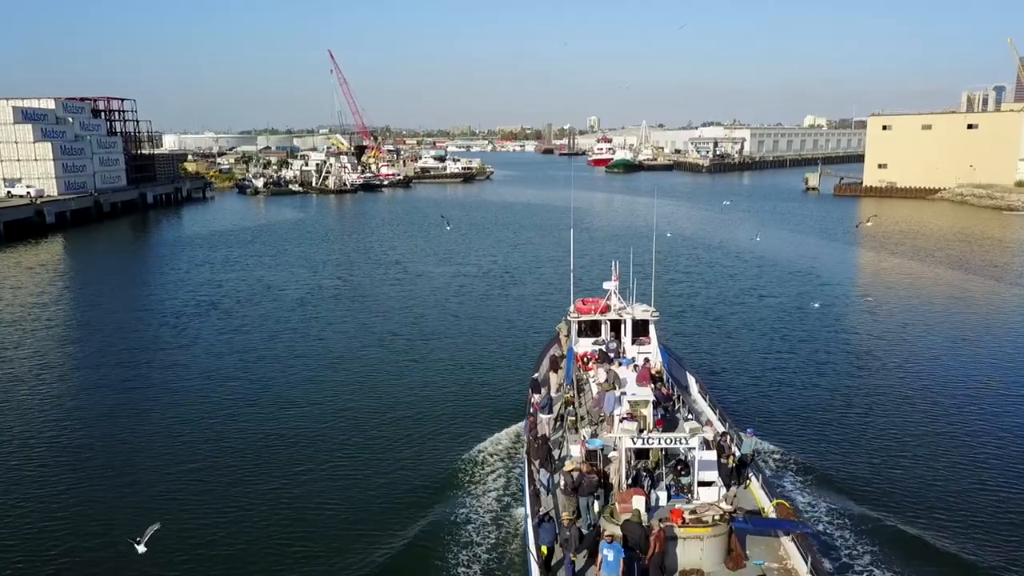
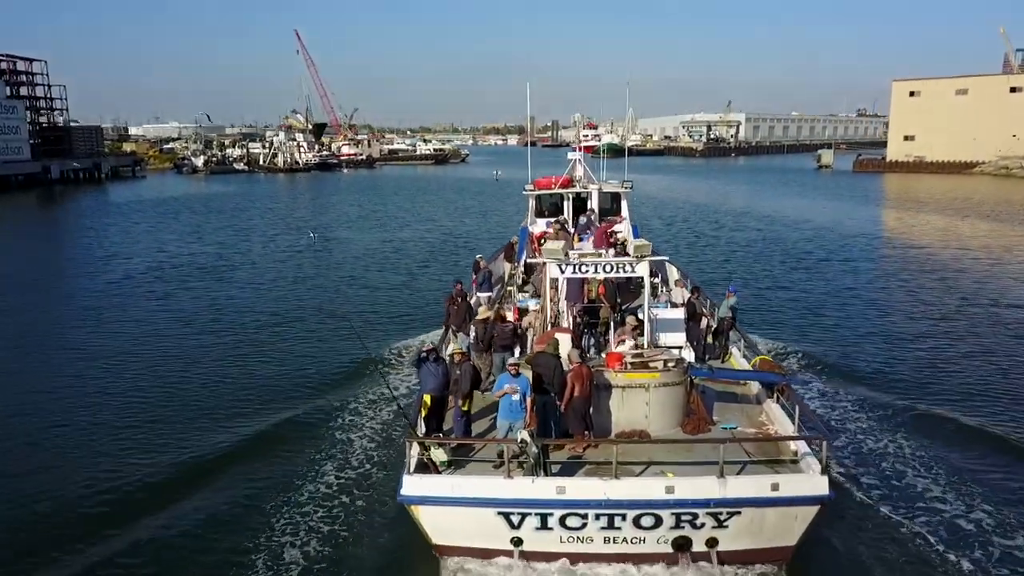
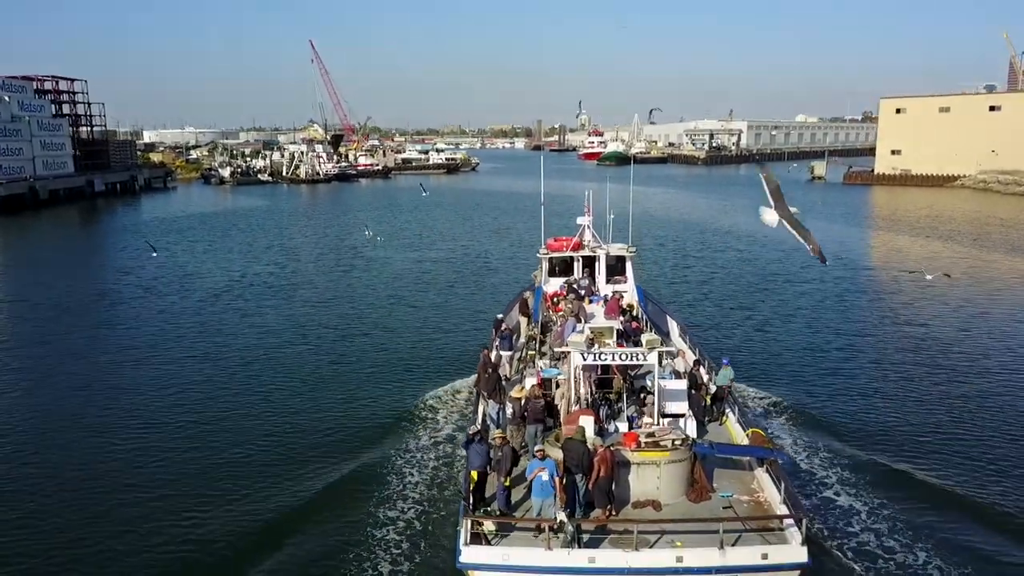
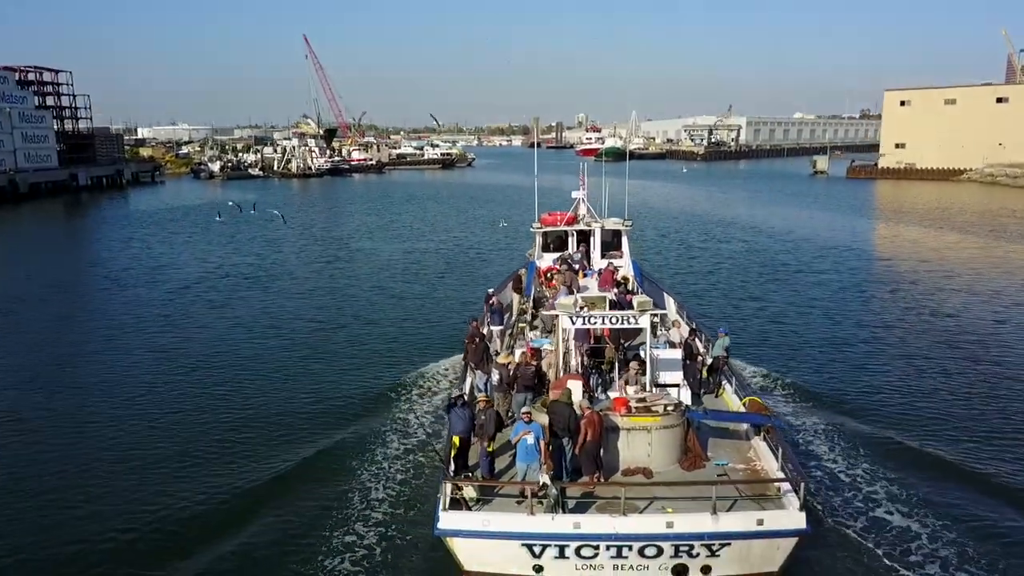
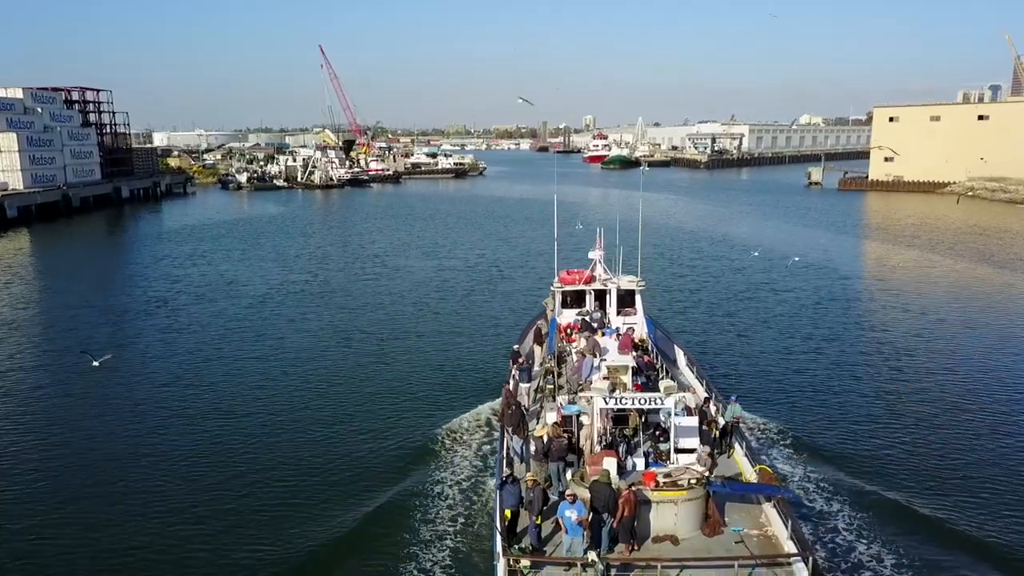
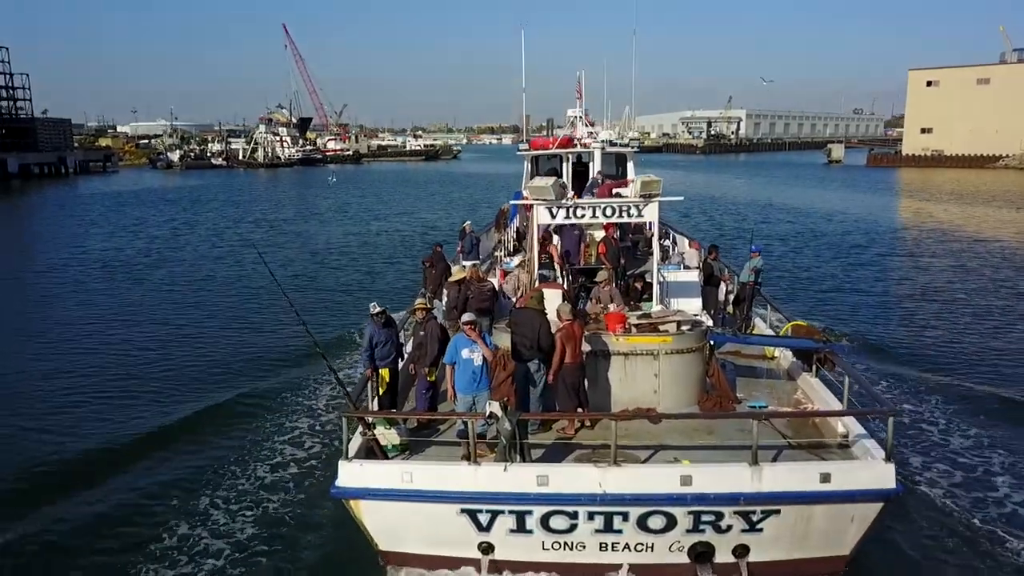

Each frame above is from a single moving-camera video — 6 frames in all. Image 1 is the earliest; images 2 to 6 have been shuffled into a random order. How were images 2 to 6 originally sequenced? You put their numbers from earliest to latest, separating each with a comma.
5, 3, 4, 2, 6
